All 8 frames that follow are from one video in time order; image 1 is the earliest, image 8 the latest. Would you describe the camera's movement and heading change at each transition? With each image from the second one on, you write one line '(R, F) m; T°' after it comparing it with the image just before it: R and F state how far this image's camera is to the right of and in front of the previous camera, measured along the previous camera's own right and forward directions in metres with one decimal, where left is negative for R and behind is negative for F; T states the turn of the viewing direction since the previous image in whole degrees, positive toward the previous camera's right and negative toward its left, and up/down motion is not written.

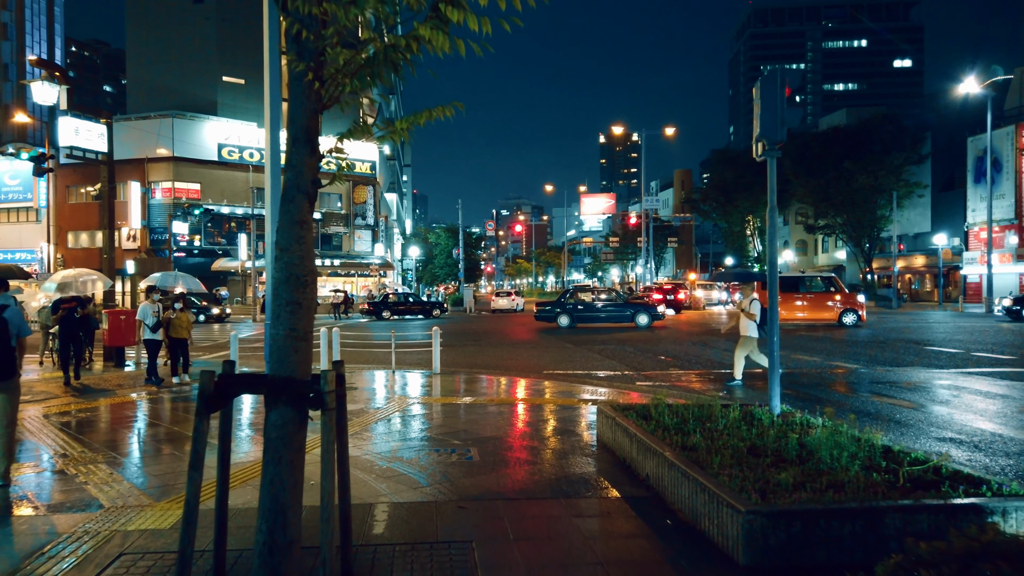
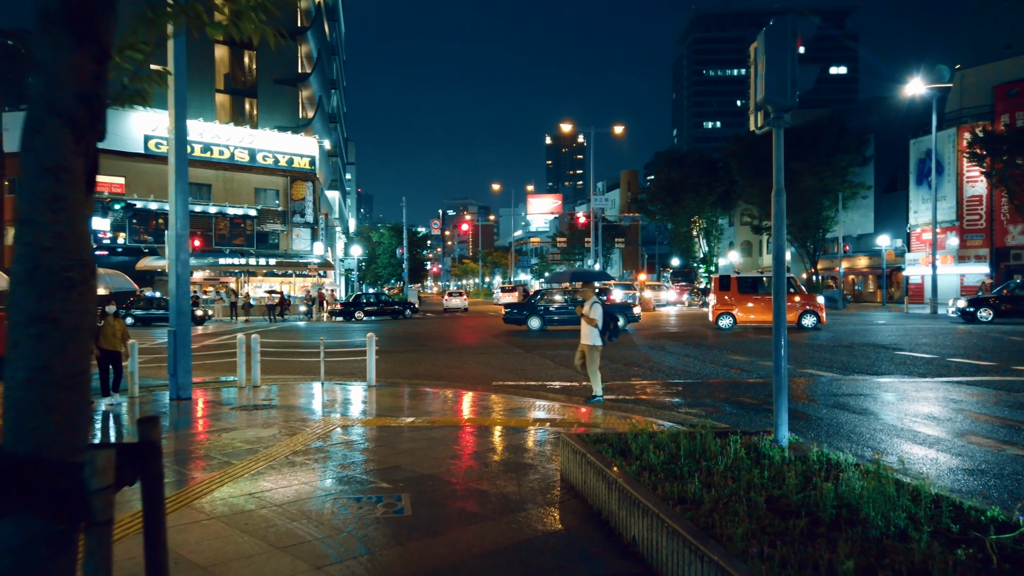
(0.0, +1.5) m; +4°
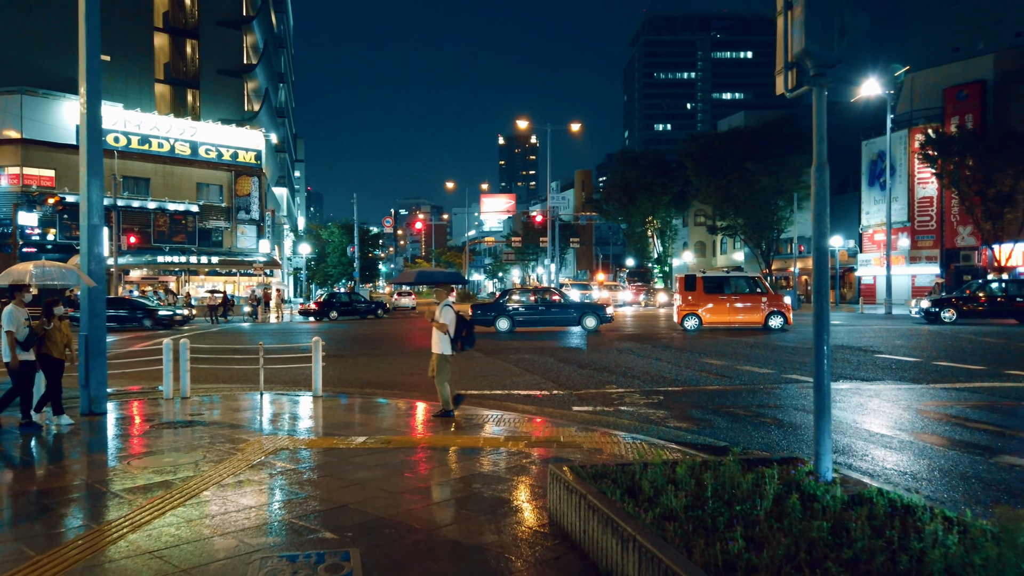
(-0.2, +1.2) m; +4°
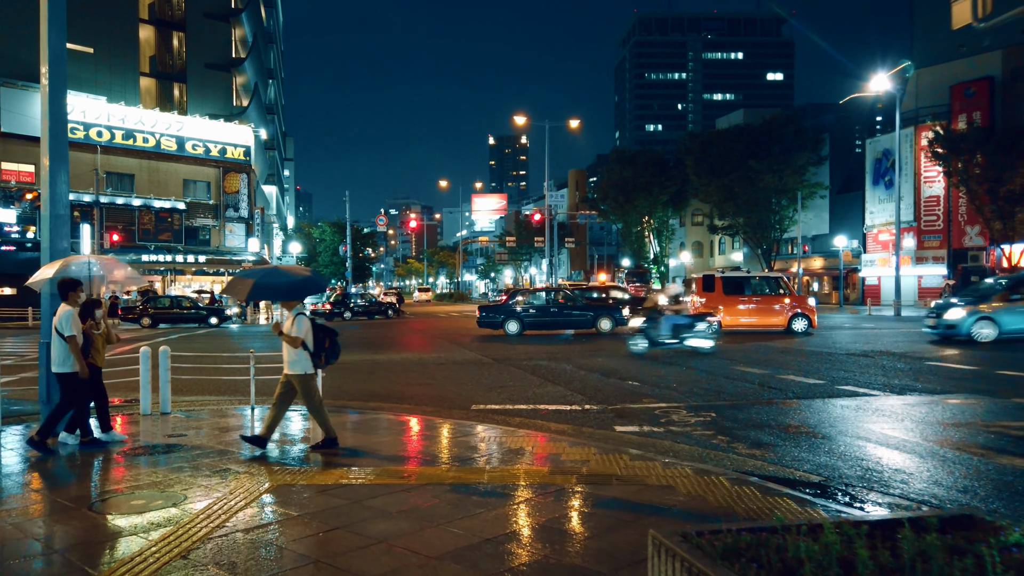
(-0.5, +1.4) m; +1°
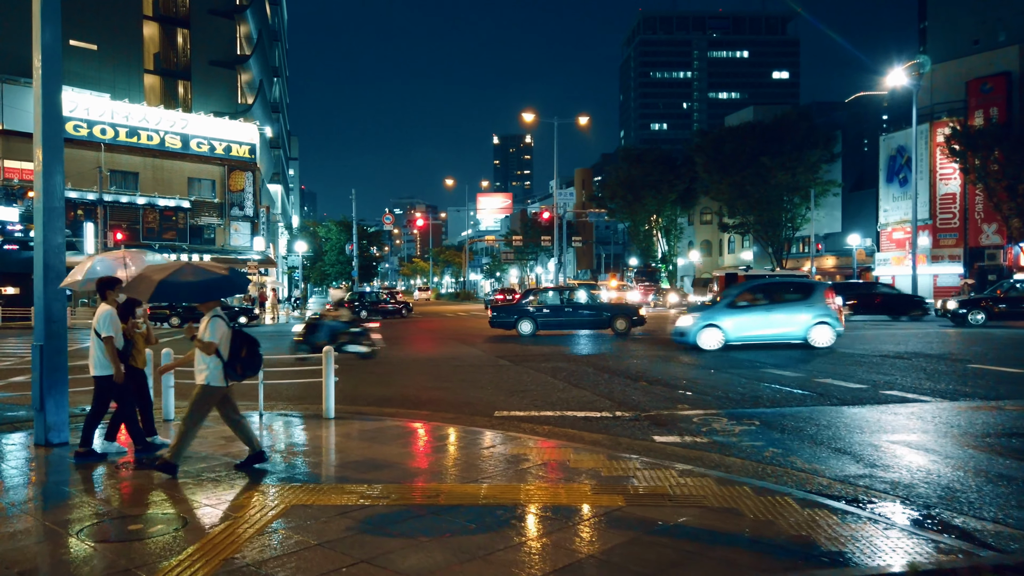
(-0.3, +0.7) m; 0°
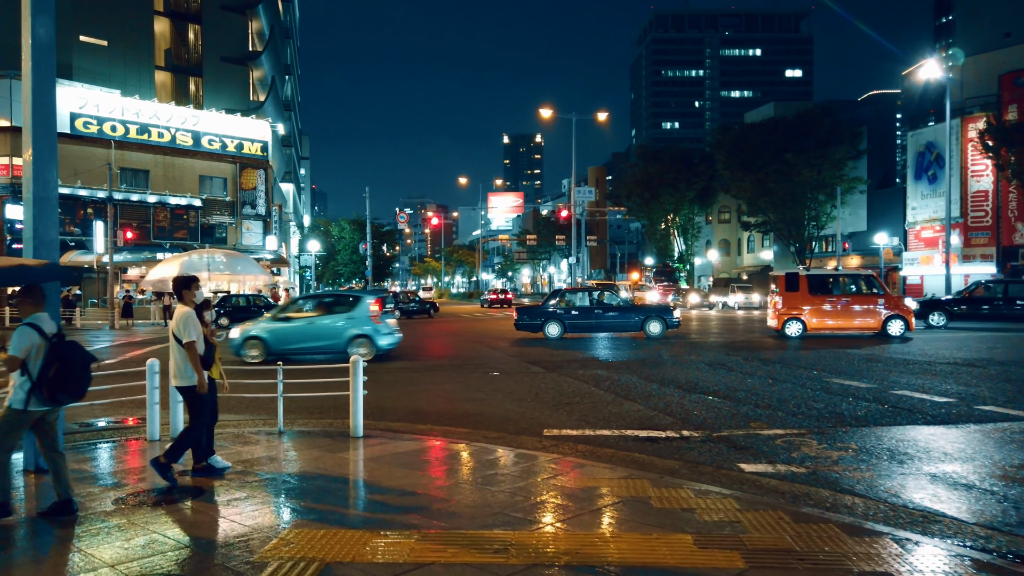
(-0.5, +1.1) m; -1°
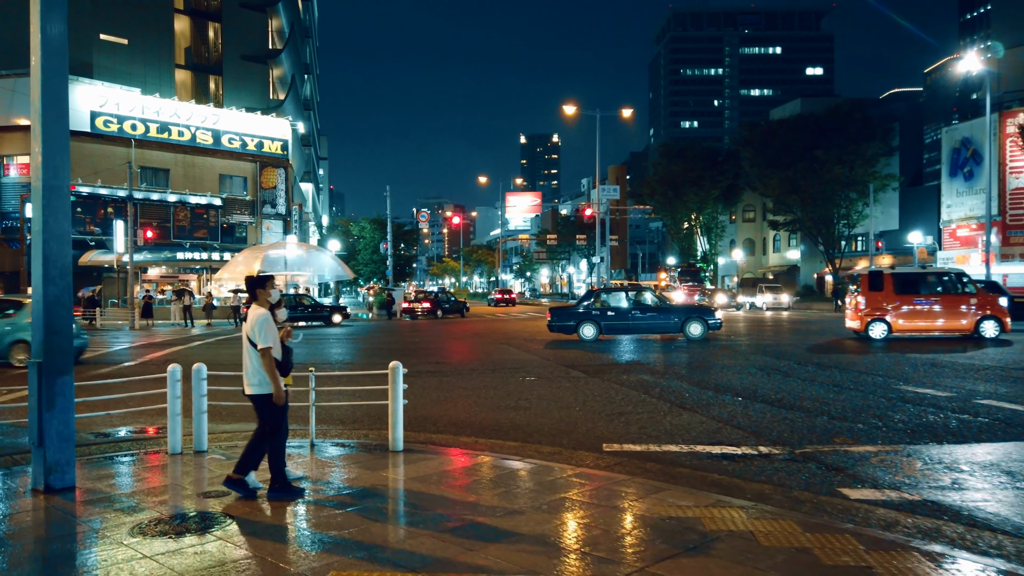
(-0.4, +0.8) m; -1°
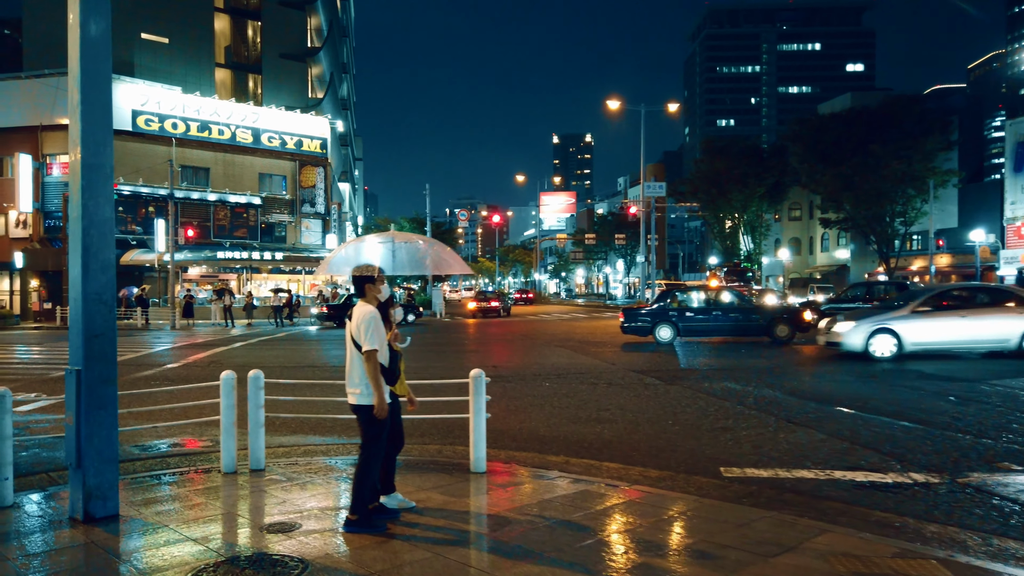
(-0.6, +1.0) m; -2°
